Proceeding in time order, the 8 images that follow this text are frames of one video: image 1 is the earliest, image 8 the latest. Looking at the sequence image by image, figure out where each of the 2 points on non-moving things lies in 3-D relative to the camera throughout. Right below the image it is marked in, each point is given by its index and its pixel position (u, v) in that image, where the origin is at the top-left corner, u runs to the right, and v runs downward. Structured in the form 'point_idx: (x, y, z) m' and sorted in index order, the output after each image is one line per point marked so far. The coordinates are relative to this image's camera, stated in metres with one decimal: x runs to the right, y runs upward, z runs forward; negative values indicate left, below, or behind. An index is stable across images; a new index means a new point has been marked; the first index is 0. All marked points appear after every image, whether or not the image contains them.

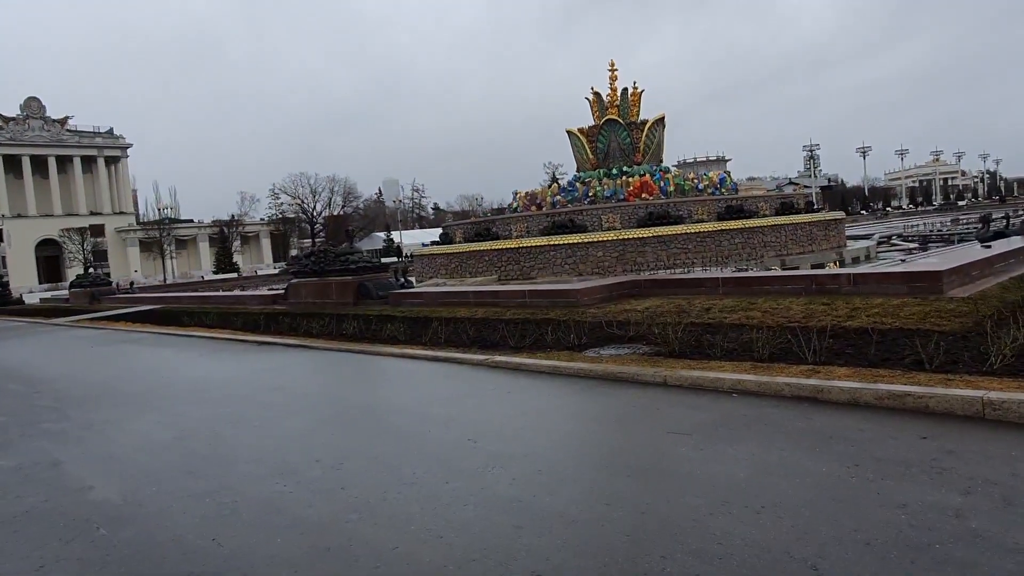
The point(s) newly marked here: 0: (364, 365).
0: (-1.9, -1.0, +9.1) m
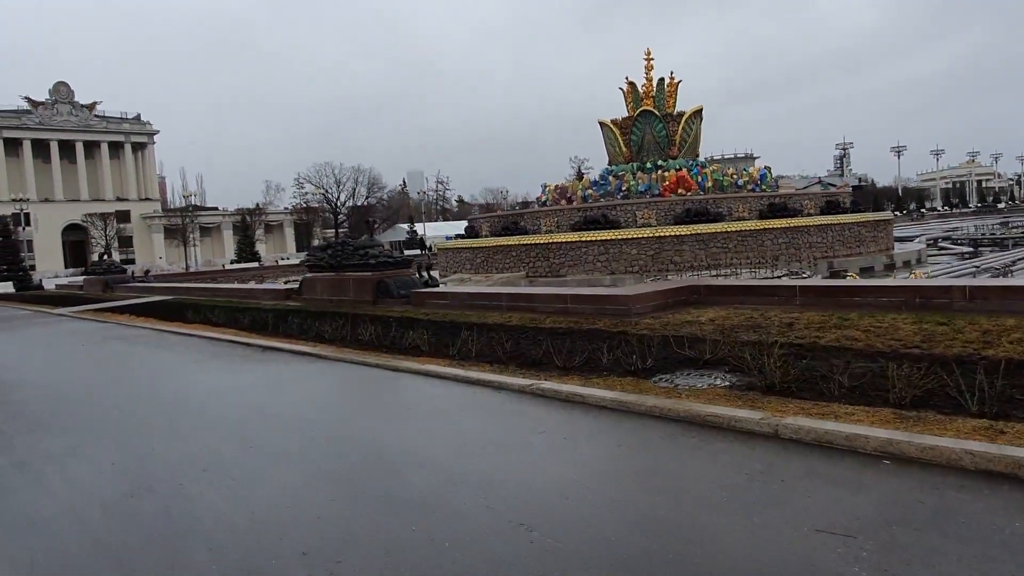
0: (-1.4, -1.0, +7.6) m
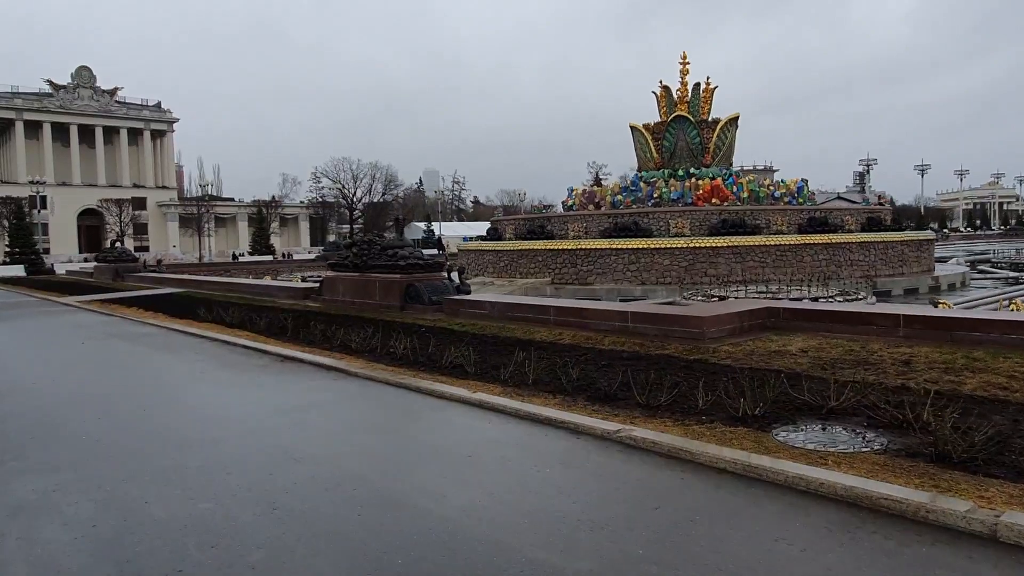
0: (-0.8, -1.1, +6.3) m
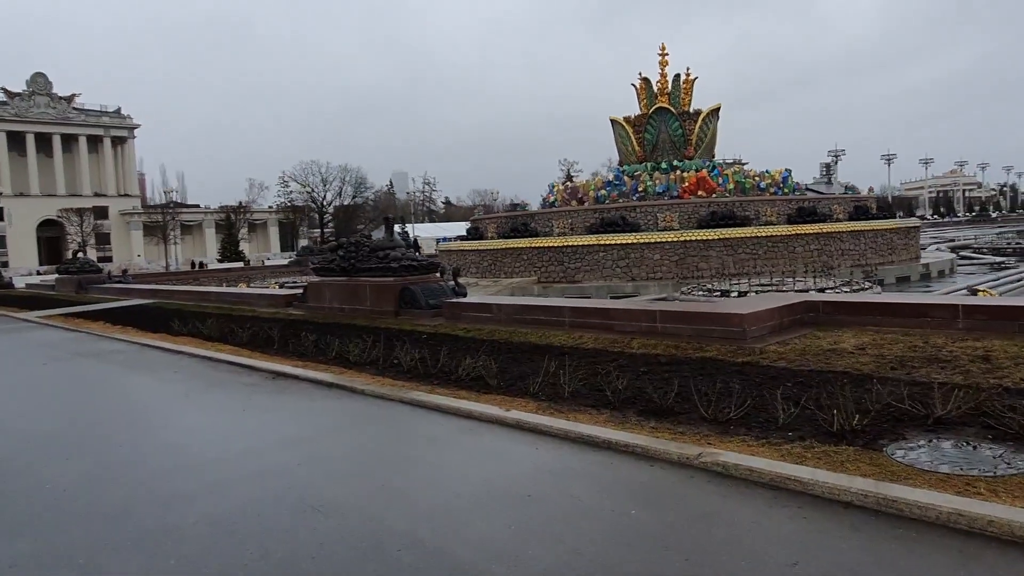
0: (-0.4, -1.2, +5.3) m
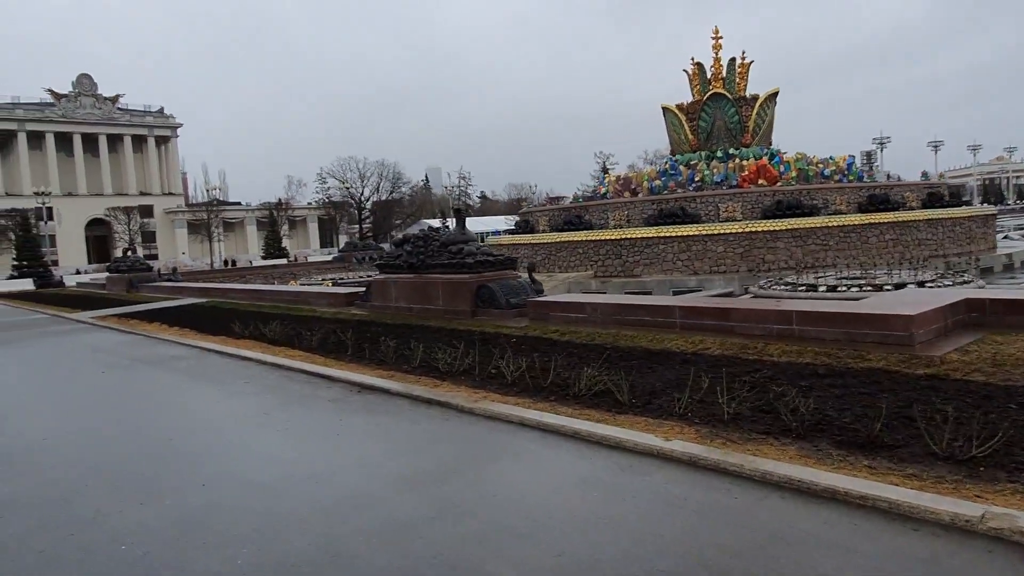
0: (+0.7, -1.2, +4.2) m
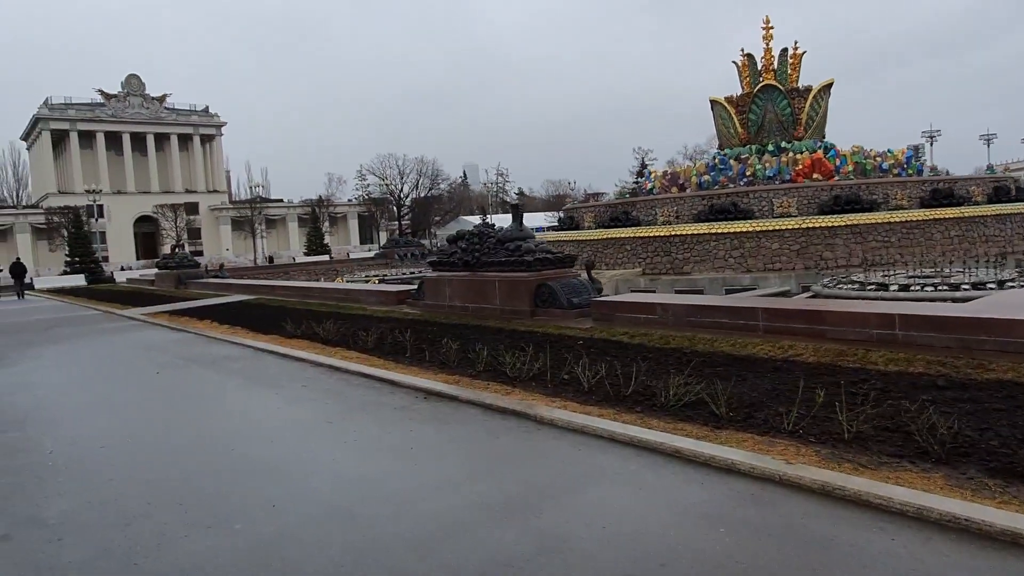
0: (+1.3, -1.2, +3.6) m
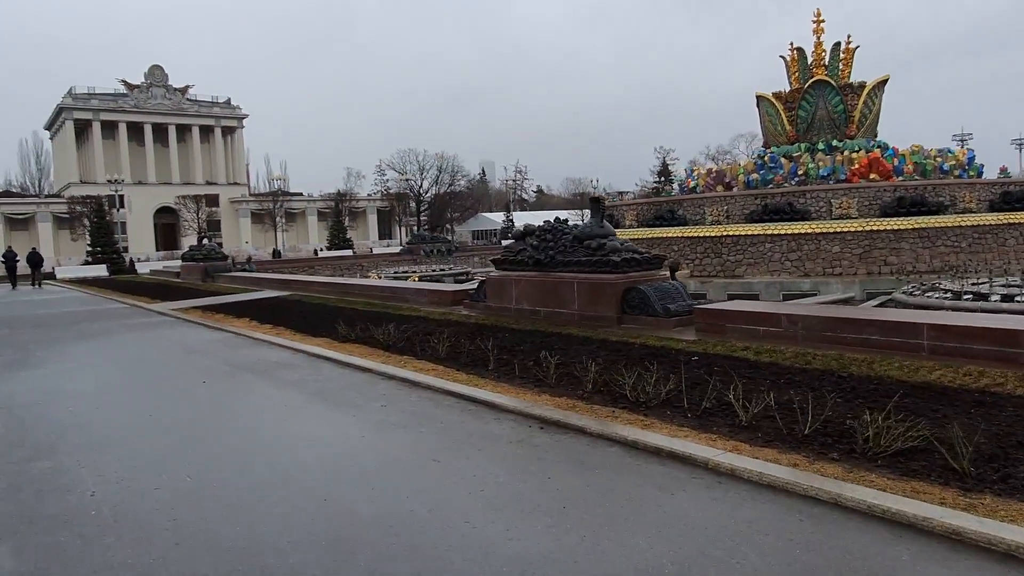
0: (+2.3, -1.3, +2.3) m
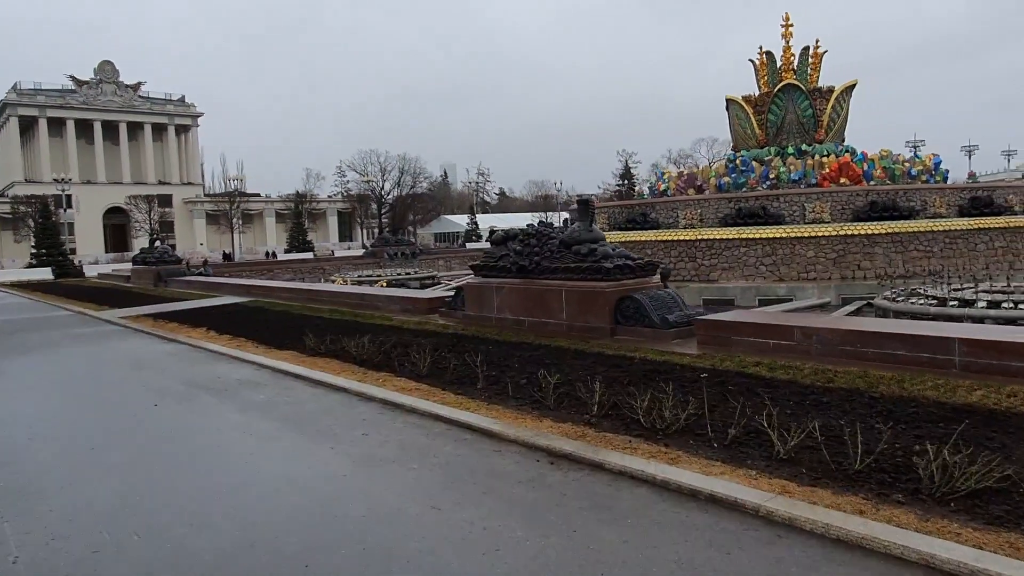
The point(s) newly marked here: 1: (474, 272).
0: (+2.5, -1.4, +1.7) m
1: (-0.6, +0.2, +11.9) m
